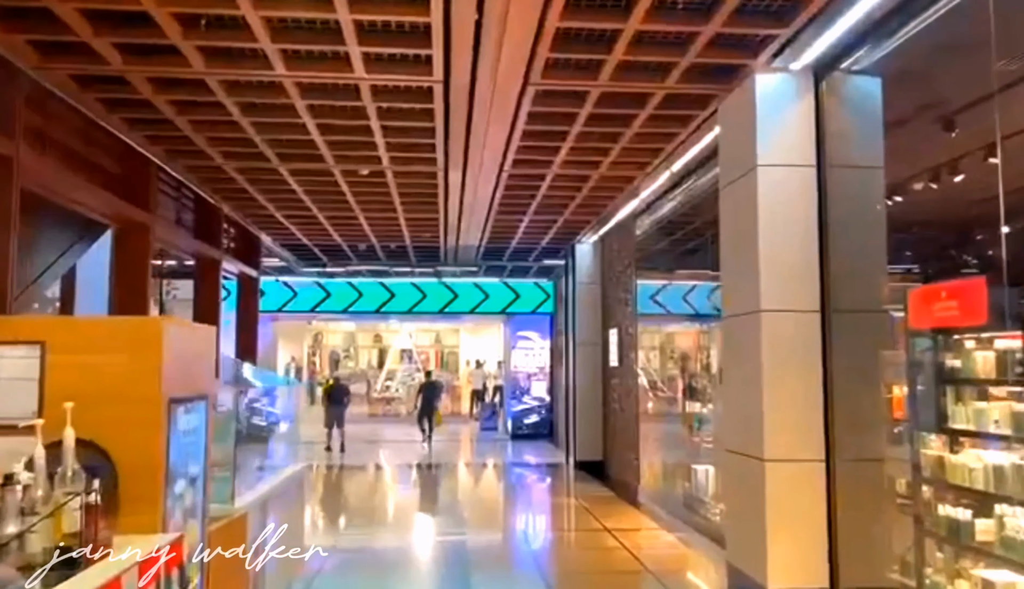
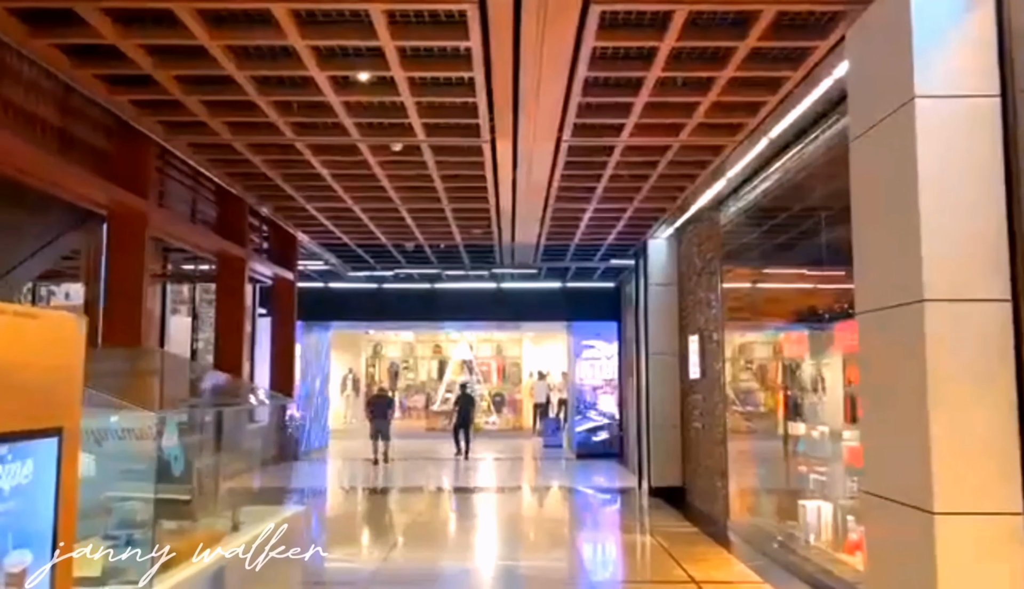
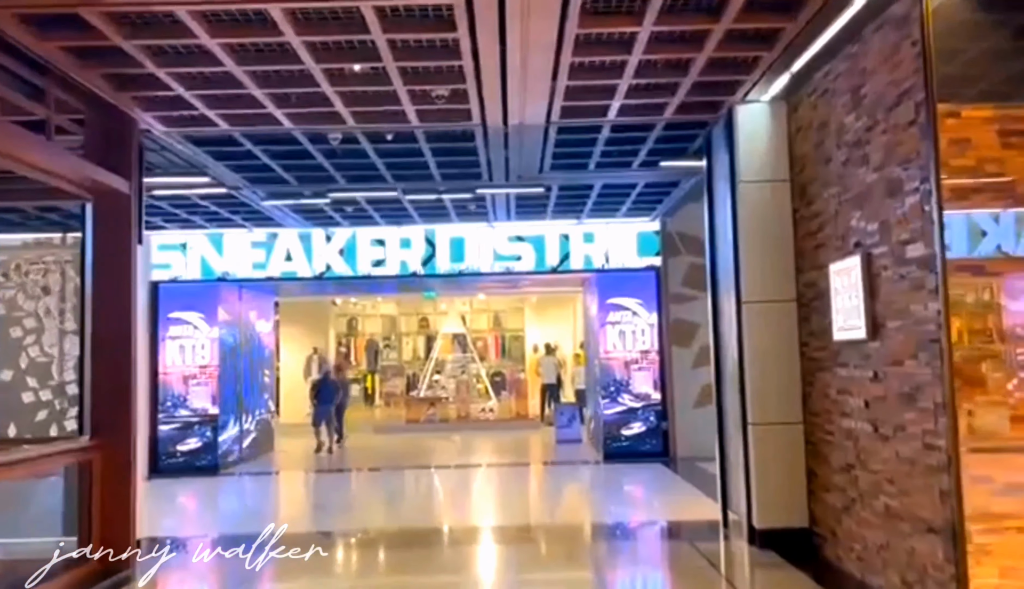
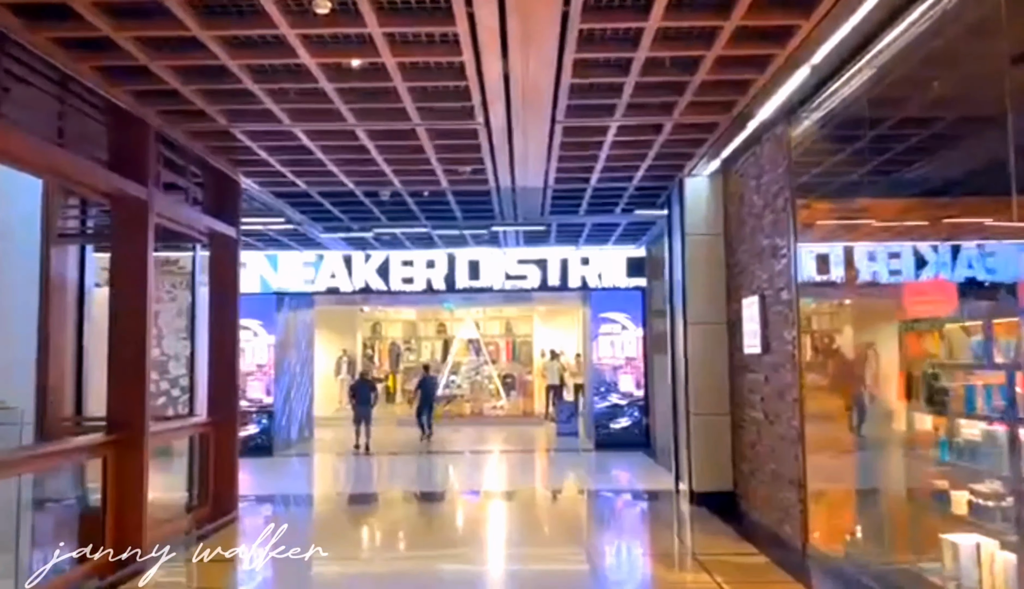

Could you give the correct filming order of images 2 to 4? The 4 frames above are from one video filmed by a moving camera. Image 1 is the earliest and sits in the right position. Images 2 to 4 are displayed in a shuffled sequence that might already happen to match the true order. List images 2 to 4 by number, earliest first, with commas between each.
2, 4, 3
